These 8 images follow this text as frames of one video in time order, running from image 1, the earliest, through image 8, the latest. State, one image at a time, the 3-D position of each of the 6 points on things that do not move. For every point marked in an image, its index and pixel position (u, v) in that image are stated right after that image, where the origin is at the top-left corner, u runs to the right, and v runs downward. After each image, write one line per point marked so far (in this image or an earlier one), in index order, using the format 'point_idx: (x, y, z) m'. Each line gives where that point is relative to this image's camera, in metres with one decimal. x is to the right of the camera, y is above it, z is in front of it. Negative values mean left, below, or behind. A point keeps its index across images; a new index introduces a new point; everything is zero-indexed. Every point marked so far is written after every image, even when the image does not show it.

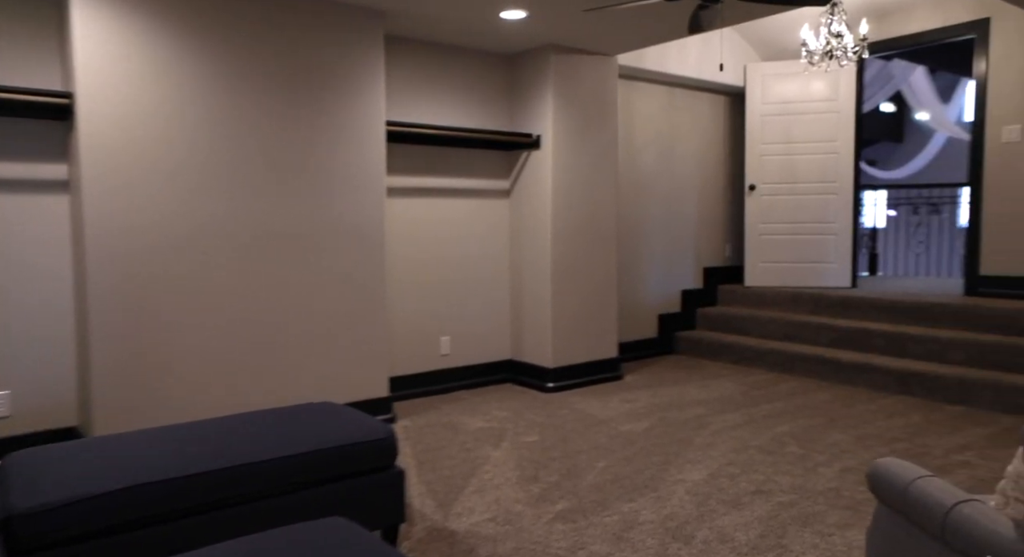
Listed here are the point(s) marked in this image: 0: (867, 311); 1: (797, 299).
0: (+2.5, -0.2, +5.2) m
1: (+2.2, -0.2, +5.6) m
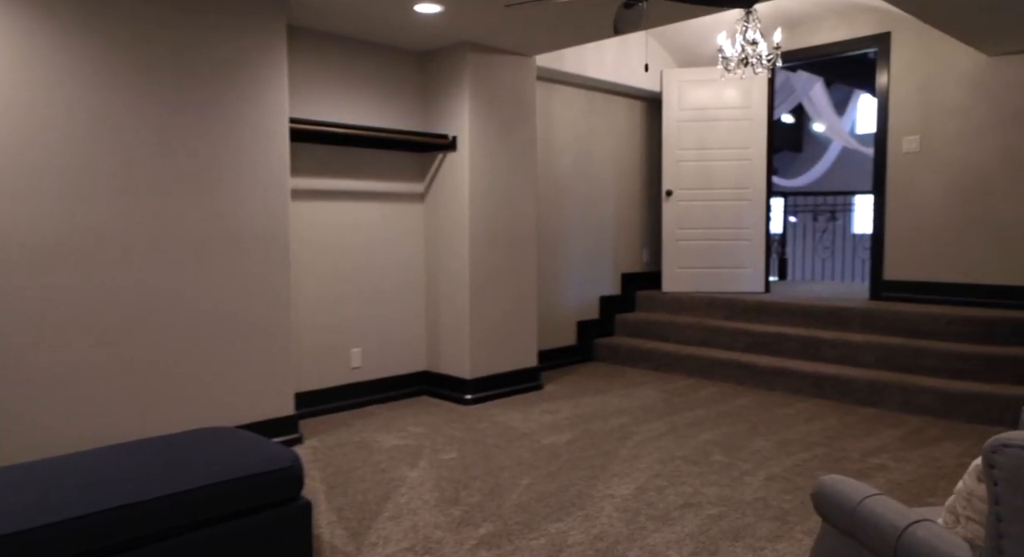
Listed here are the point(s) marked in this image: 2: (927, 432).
0: (+1.9, -0.3, +5.2) m
1: (+1.5, -0.2, +5.6) m
2: (+2.1, -0.8, +3.8) m
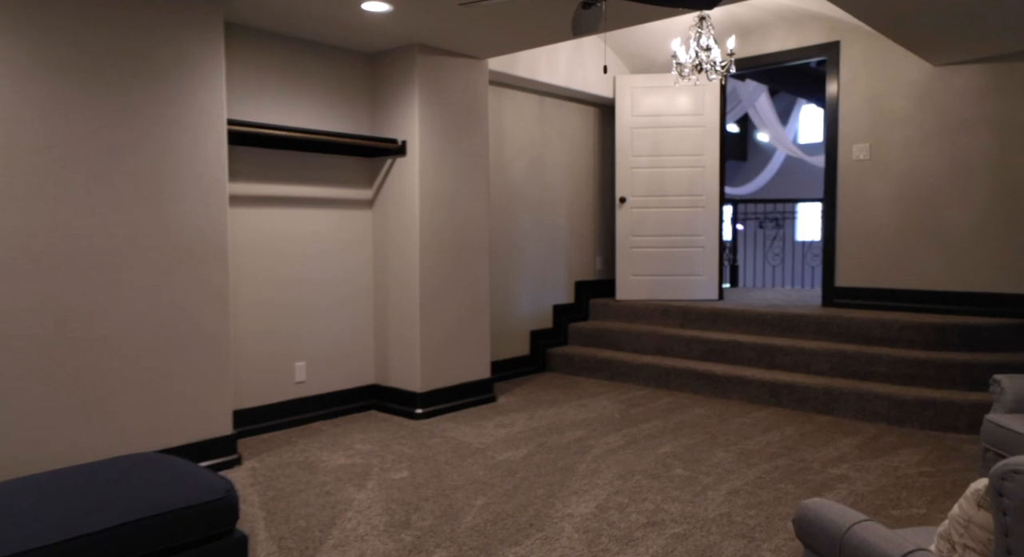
0: (+1.6, -0.3, +5.2) m
1: (+1.2, -0.3, +5.6) m
2: (+1.9, -0.8, +3.7) m
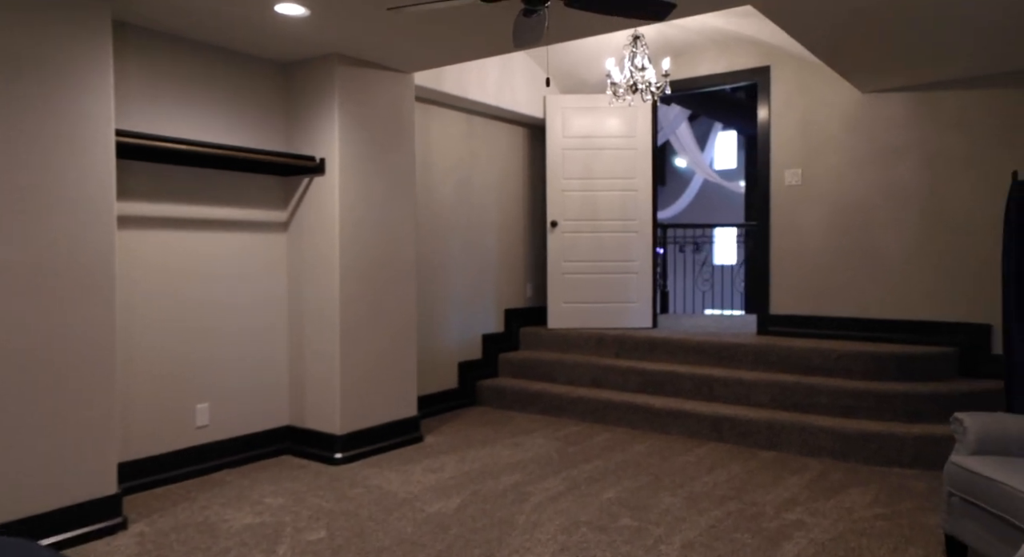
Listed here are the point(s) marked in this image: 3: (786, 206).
0: (+1.1, -0.5, +5.0) m
1: (+0.7, -0.5, +5.4) m
2: (+1.6, -1.0, +3.6) m
3: (+1.9, +0.5, +5.1) m
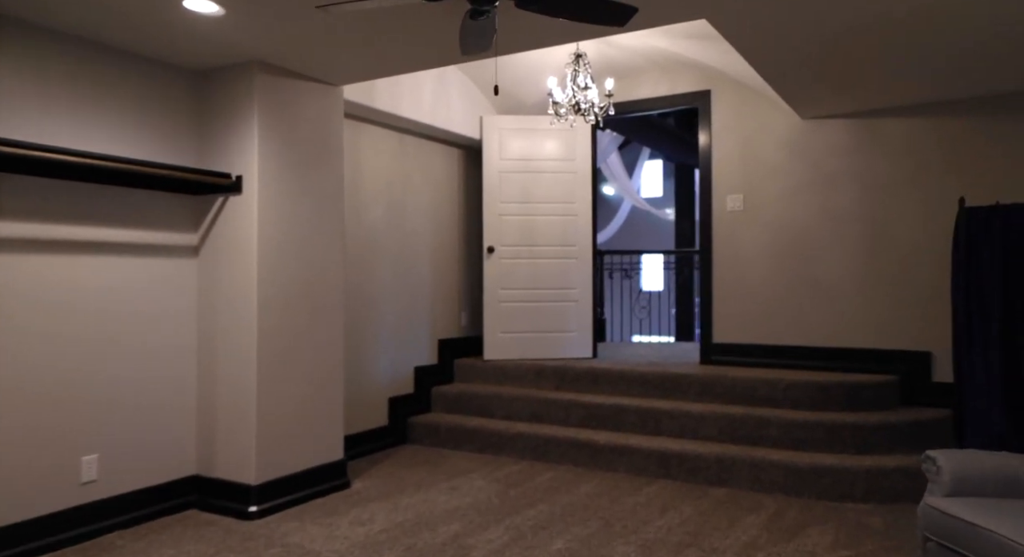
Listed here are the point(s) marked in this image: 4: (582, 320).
0: (+0.7, -0.7, +4.8) m
1: (+0.2, -0.7, +5.1) m
2: (+1.3, -1.1, +3.4) m
3: (+1.5, +0.3, +5.0) m
4: (+0.5, -0.3, +5.5) m
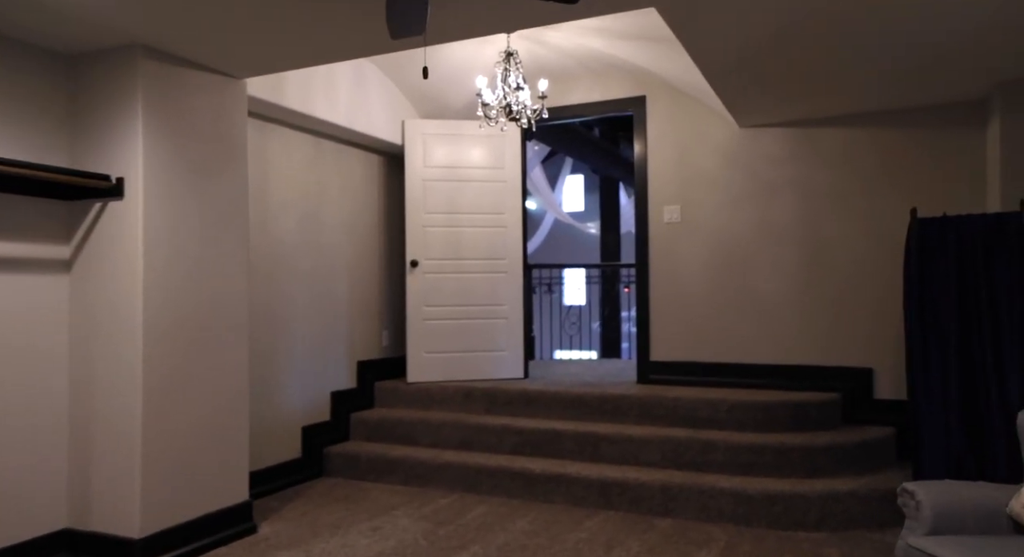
0: (+0.2, -0.8, +4.5) m
1: (-0.3, -0.8, +4.7) m
2: (+1.0, -1.2, +3.2) m
3: (+1.0, +0.2, +4.8) m
4: (0.0, -0.4, +5.2) m
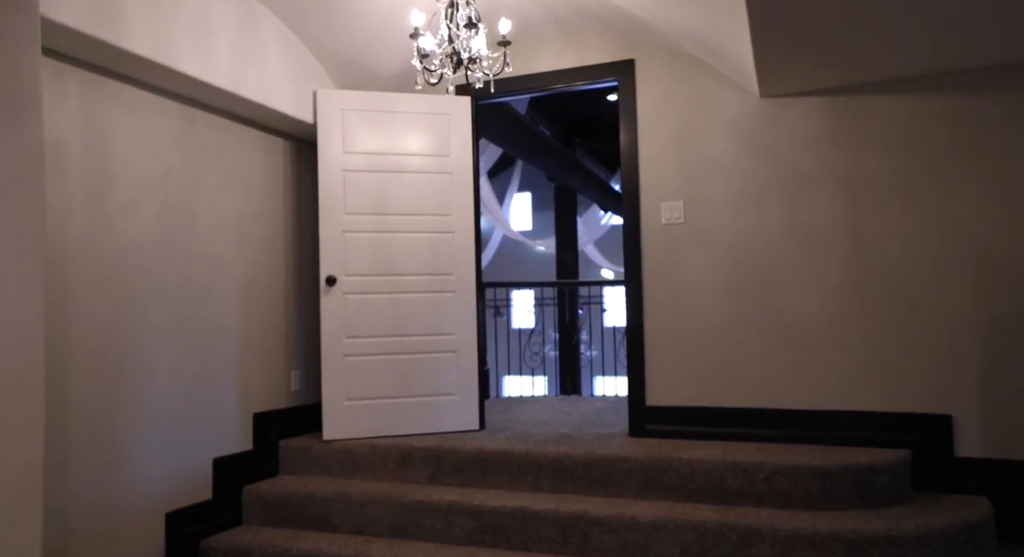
0: (0.0, -0.9, +3.3) m
1: (-0.5, -0.9, +3.5) m
2: (+0.9, -1.2, +2.0) m
3: (+0.7, +0.1, +3.6) m
4: (-0.3, -0.5, +4.0) m
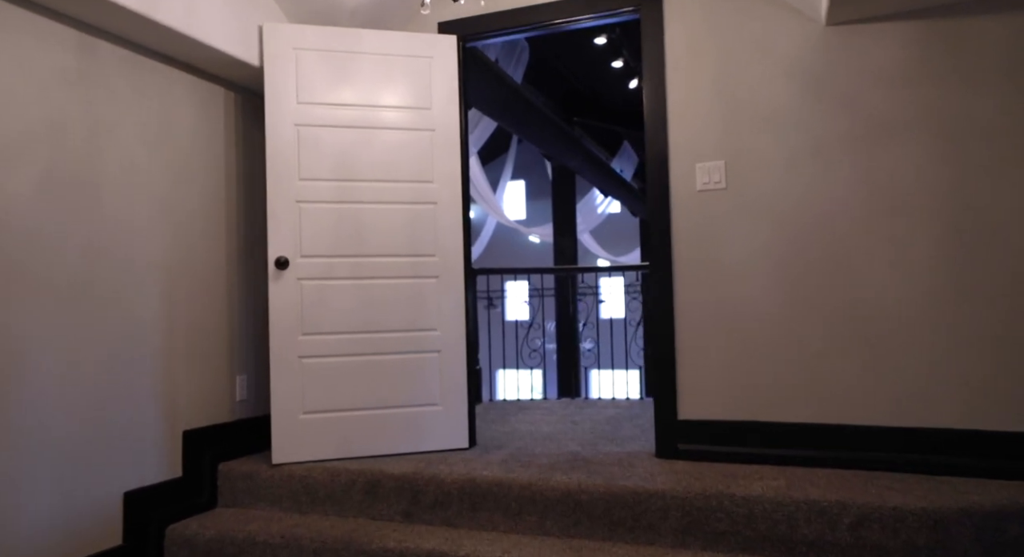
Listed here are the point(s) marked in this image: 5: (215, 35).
0: (0.0, -0.8, +2.5) m
1: (-0.5, -0.8, +2.7) m
2: (+0.9, -1.2, +1.3) m
3: (+0.7, +0.2, +2.9) m
4: (-0.3, -0.5, +3.2) m
5: (-1.1, +0.9, +2.8) m
